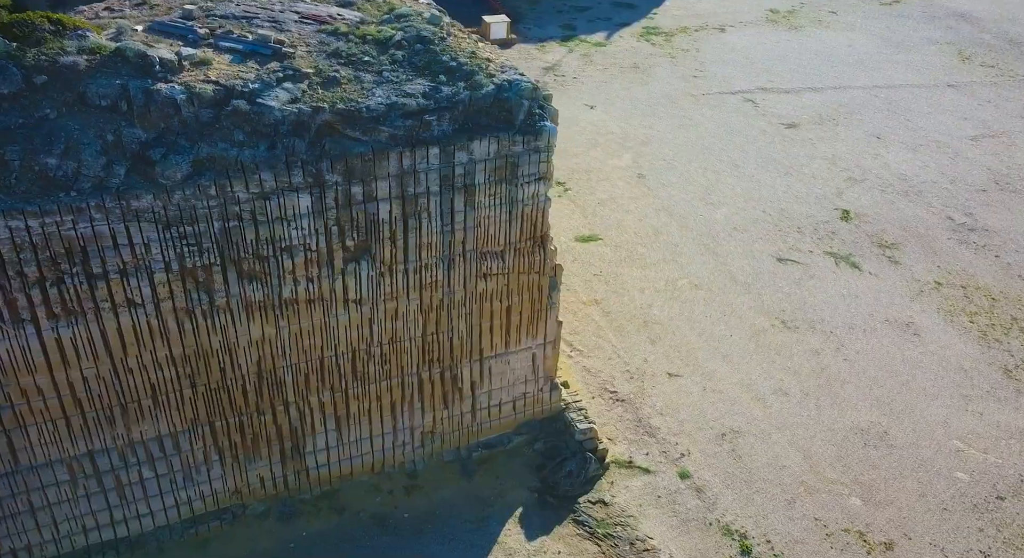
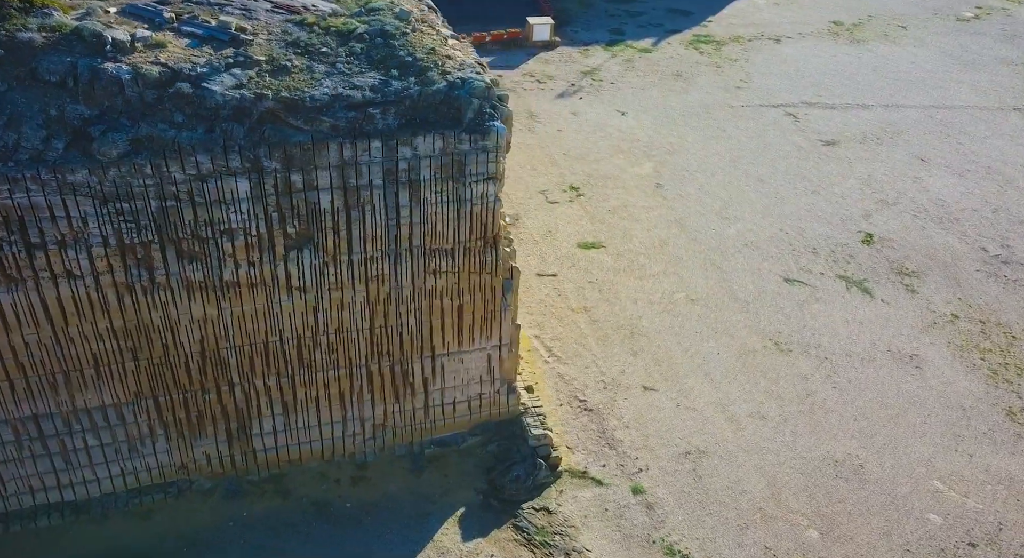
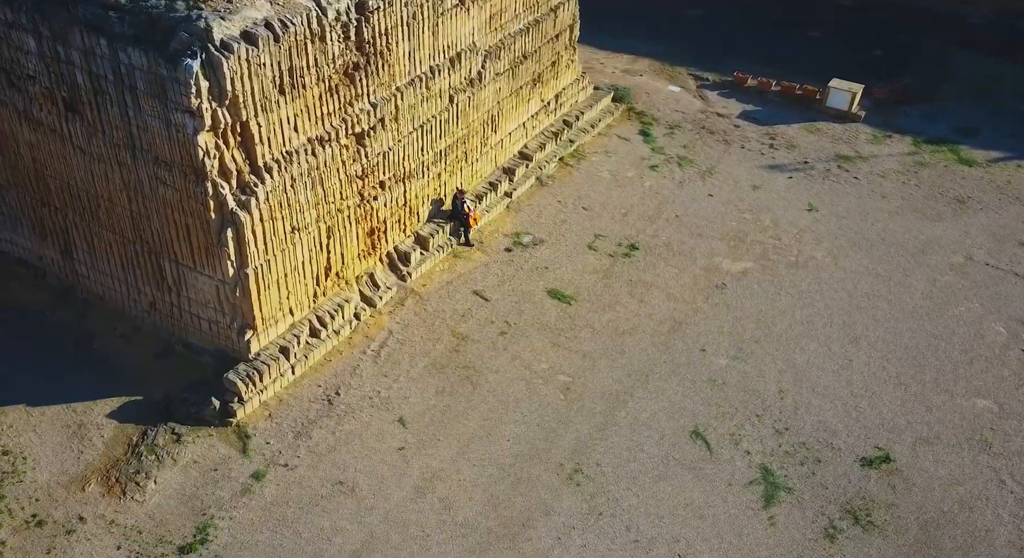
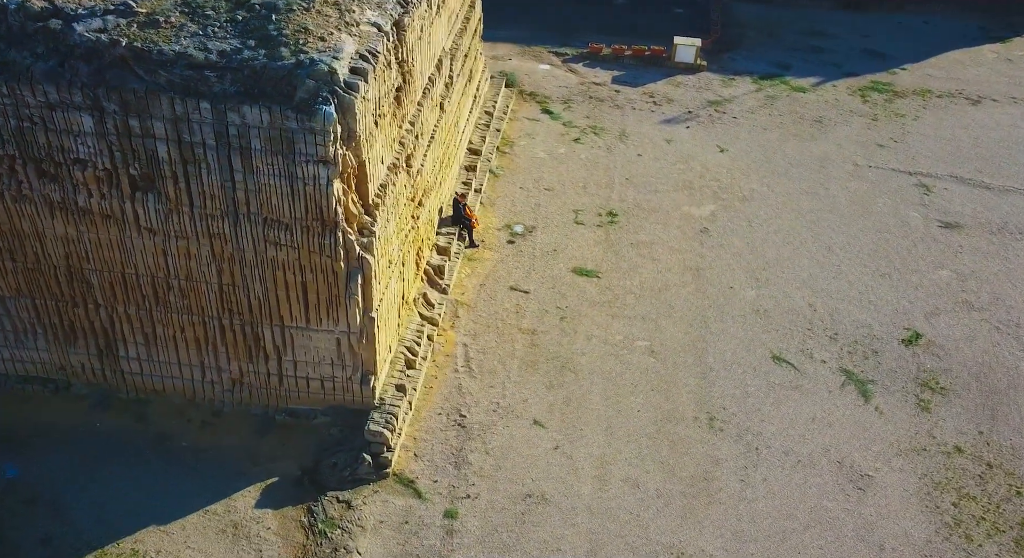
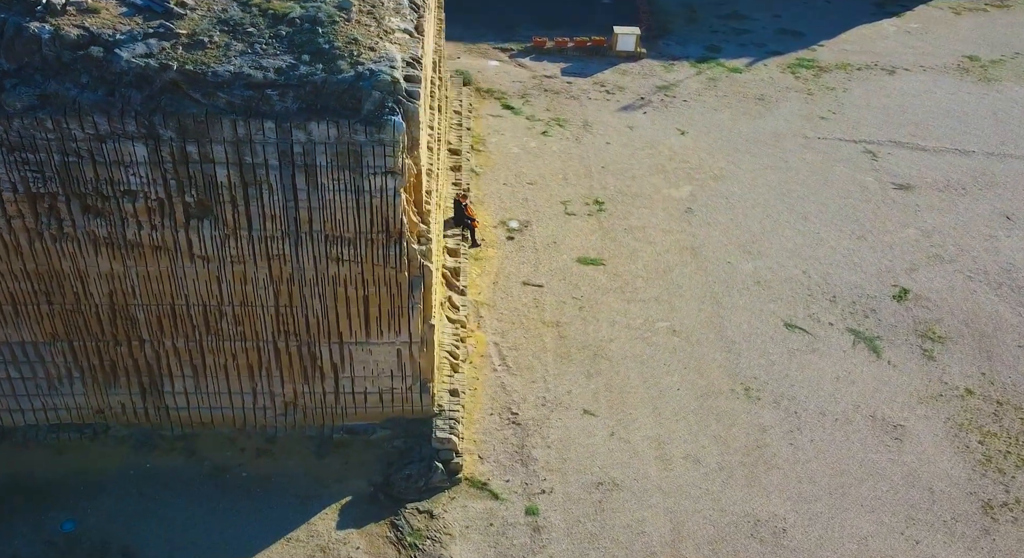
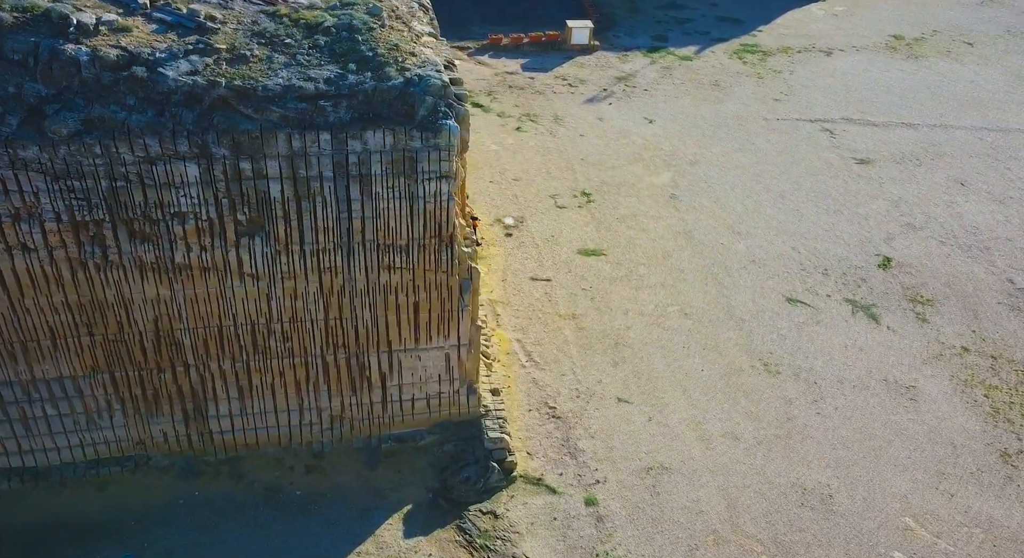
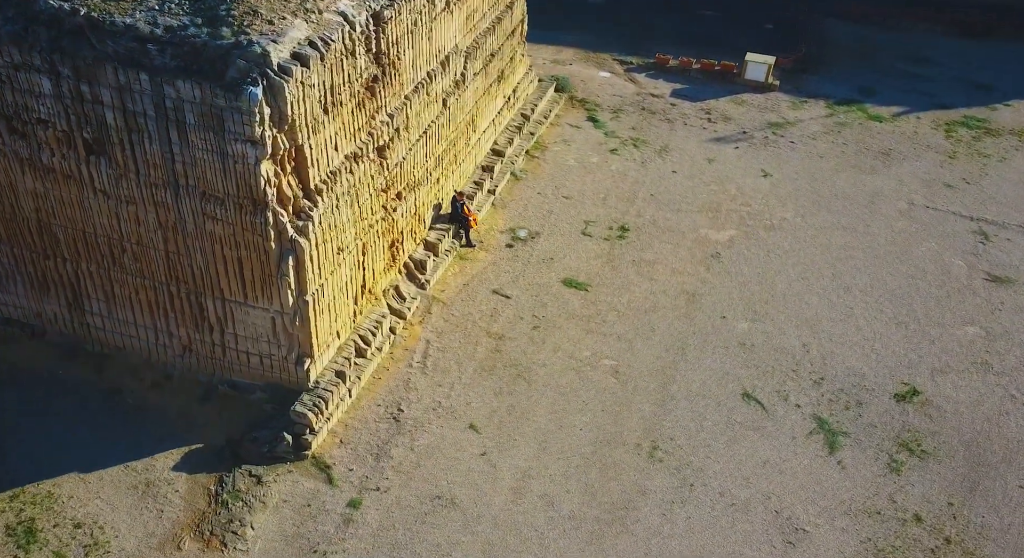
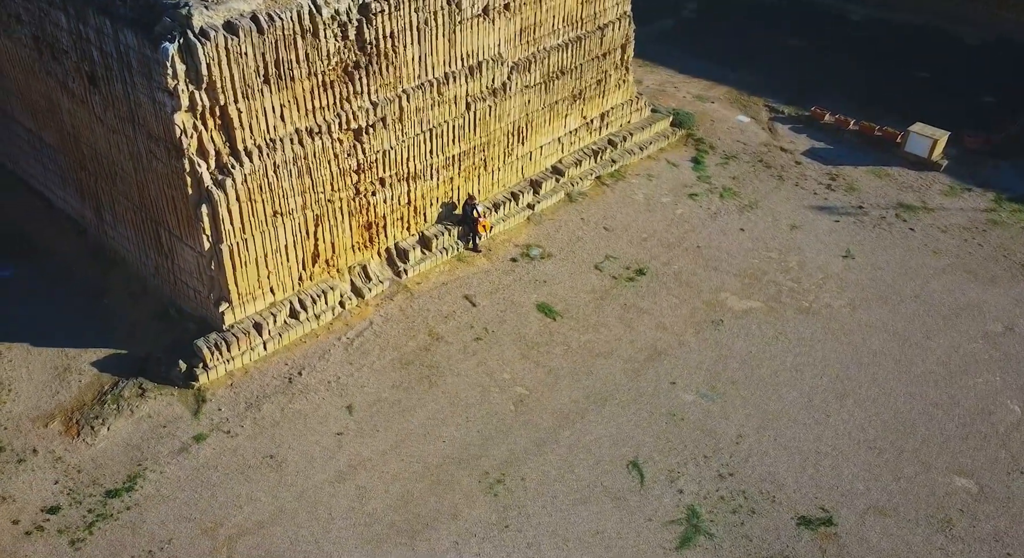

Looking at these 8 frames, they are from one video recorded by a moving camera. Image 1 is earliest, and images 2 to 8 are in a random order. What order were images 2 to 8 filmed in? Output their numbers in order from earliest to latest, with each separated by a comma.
2, 6, 5, 4, 7, 3, 8
